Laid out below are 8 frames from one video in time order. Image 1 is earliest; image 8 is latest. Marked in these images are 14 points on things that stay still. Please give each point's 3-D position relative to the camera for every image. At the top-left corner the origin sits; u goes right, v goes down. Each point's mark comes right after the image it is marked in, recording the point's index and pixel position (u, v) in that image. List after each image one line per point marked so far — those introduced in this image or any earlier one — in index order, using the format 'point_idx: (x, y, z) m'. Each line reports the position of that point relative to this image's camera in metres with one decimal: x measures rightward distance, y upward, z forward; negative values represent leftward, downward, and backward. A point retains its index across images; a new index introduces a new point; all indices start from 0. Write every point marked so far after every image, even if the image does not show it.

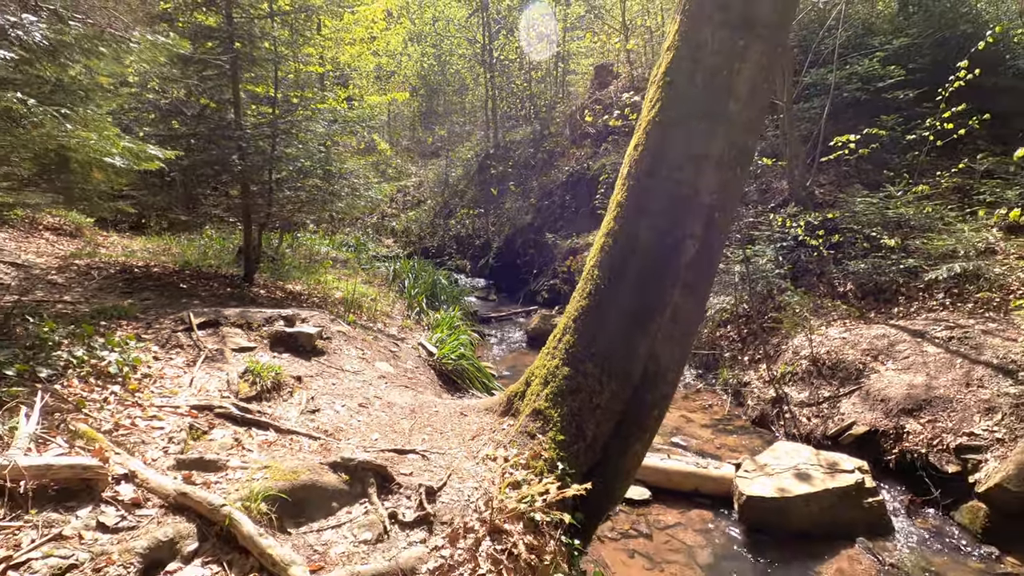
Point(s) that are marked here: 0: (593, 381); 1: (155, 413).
0: (+0.5, -0.6, +3.3) m
1: (-1.9, -0.6, +2.8) m
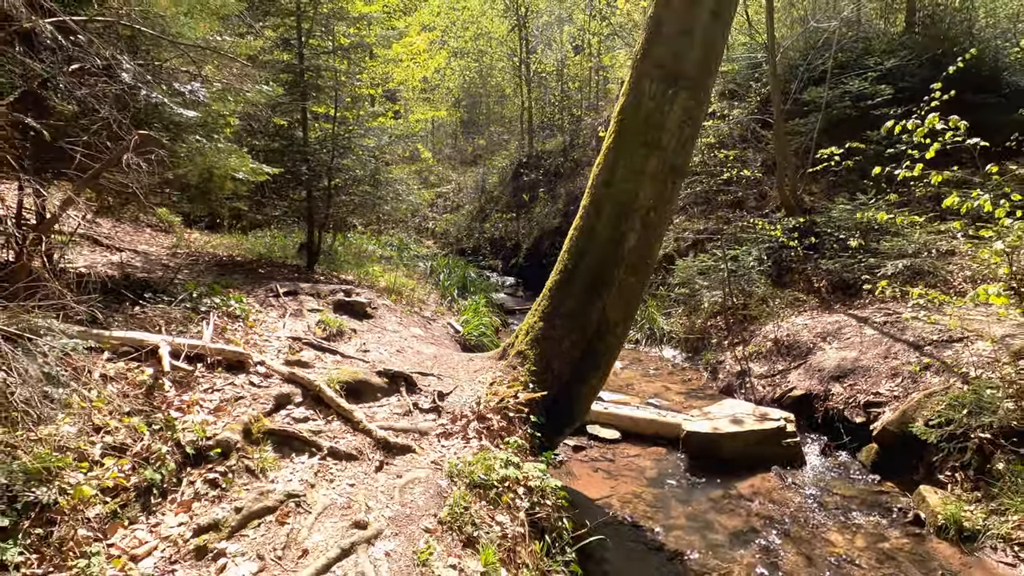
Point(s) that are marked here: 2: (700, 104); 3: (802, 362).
0: (+0.4, -0.4, +4.7) m
1: (-2.0, -0.4, +4.4) m
2: (+1.7, +1.6, +4.4) m
3: (+3.7, -0.9, +6.7) m
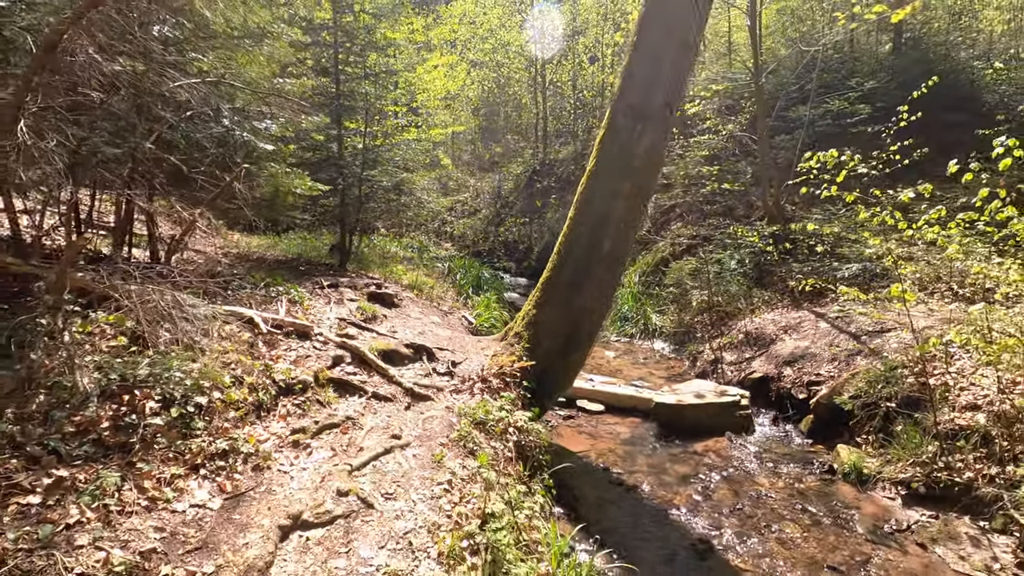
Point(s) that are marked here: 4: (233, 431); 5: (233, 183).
0: (+0.4, -0.3, +5.9) m
1: (-2.0, -0.3, +5.6) m
2: (+1.7, +1.6, +5.6) m
3: (+3.7, -0.9, +7.8) m
4: (-1.8, -0.9, +3.3) m
5: (-2.5, +1.0, +4.9) m
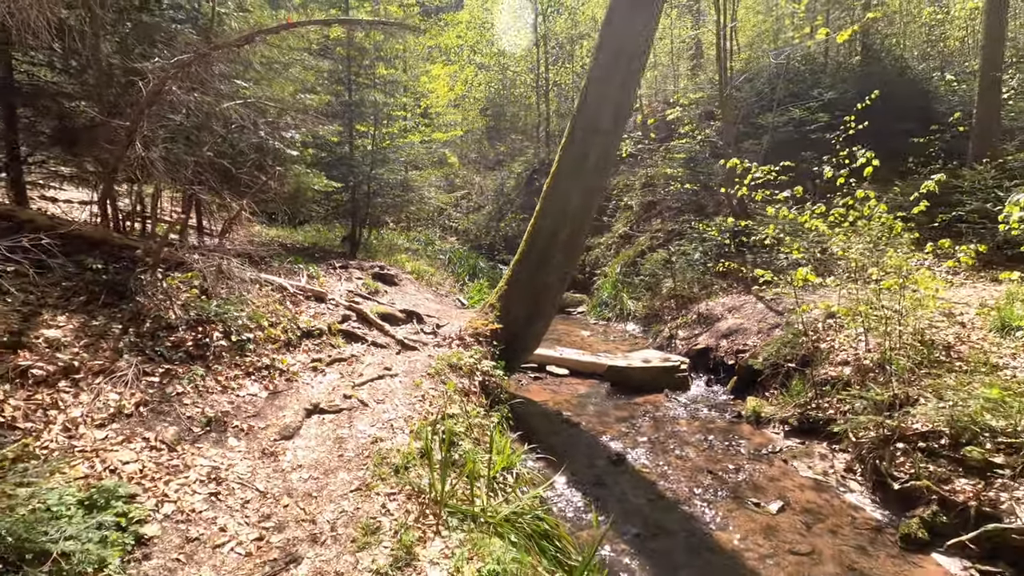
0: (+0.1, -0.1, +7.3) m
1: (-2.4, 0.0, +7.1) m
2: (+1.4, +1.9, +6.9) m
3: (+3.4, -0.7, +9.1) m
4: (-2.2, -0.6, +4.8) m
5: (-2.9, +1.3, +6.4) m
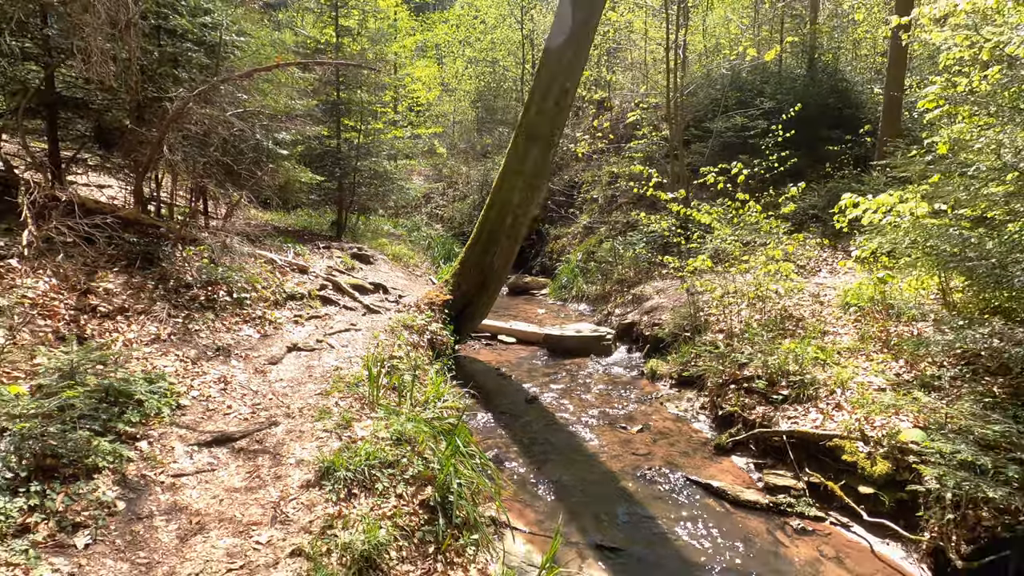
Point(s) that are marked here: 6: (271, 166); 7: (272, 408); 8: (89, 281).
0: (-0.7, +0.3, +8.8) m
1: (-3.2, +0.4, +8.6) m
2: (+0.6, +2.2, +8.4) m
3: (+2.6, -0.3, +10.7) m
4: (-2.9, -0.3, +6.3) m
5: (-3.6, +1.7, +7.8) m
6: (-3.7, +1.9, +8.1) m
7: (-2.0, -1.0, +4.4) m
8: (-3.9, +0.1, +5.0) m
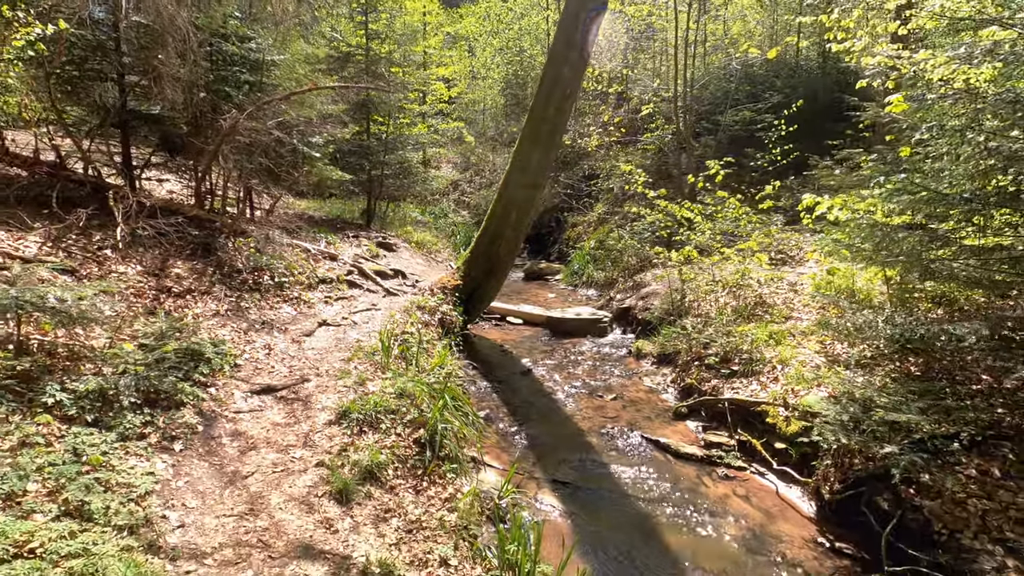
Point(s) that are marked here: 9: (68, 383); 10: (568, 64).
0: (-0.6, +0.5, +9.9) m
1: (-3.1, +0.7, +9.8) m
2: (+0.7, +2.4, +9.4) m
3: (+2.8, -0.1, +11.6) m
4: (-3.0, -0.1, +7.5) m
5: (-3.6, +1.9, +9.1) m
6: (-3.6, +2.1, +9.4) m
7: (-2.2, -0.8, +5.7) m
8: (-4.1, +0.2, +6.3) m
9: (-3.0, -0.6, +3.7) m
10: (+0.9, +3.7, +8.9) m
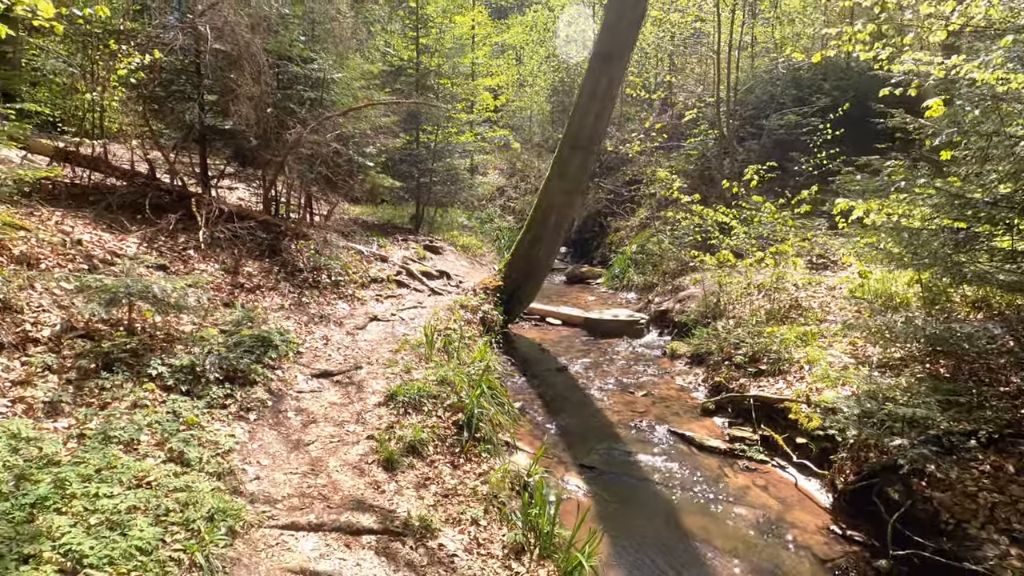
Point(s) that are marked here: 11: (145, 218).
0: (+0.1, +0.5, +10.4) m
1: (-2.3, +0.7, +10.5) m
2: (+1.4, +2.4, +9.8) m
3: (+3.6, -0.1, +11.8) m
4: (-2.5, 0.0, +8.2) m
5: (-2.9, +1.9, +9.8) m
6: (-2.9, +2.1, +10.1) m
7: (-1.8, -0.8, +6.3) m
8: (-3.6, +0.3, +7.1) m
9: (-2.8, -0.6, +4.4) m
10: (+1.6, +3.7, +9.3) m
11: (-4.9, +0.9, +7.2) m
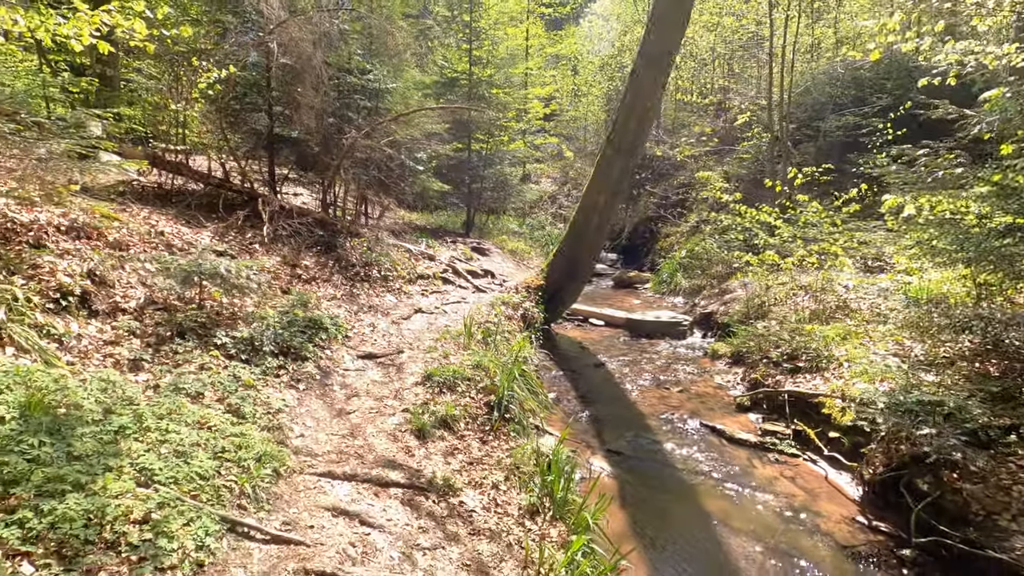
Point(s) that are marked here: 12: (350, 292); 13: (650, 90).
0: (+1.0, +0.5, +10.6) m
1: (-1.5, +0.7, +11.0) m
2: (+2.2, +2.4, +9.9) m
3: (+4.6, -0.2, +11.6) m
4: (-1.8, 0.0, +8.8) m
5: (-2.1, +2.0, +10.4) m
6: (-2.0, +2.2, +10.7) m
7: (-1.4, -0.7, +6.7) m
8: (-3.1, +0.4, +7.7) m
9: (-2.6, -0.4, +4.9) m
10: (+2.4, +3.7, +9.4) m
11: (-4.4, +1.1, +8.0) m
12: (-2.3, -0.1, +7.7) m
13: (+2.4, +3.5, +9.5) m
